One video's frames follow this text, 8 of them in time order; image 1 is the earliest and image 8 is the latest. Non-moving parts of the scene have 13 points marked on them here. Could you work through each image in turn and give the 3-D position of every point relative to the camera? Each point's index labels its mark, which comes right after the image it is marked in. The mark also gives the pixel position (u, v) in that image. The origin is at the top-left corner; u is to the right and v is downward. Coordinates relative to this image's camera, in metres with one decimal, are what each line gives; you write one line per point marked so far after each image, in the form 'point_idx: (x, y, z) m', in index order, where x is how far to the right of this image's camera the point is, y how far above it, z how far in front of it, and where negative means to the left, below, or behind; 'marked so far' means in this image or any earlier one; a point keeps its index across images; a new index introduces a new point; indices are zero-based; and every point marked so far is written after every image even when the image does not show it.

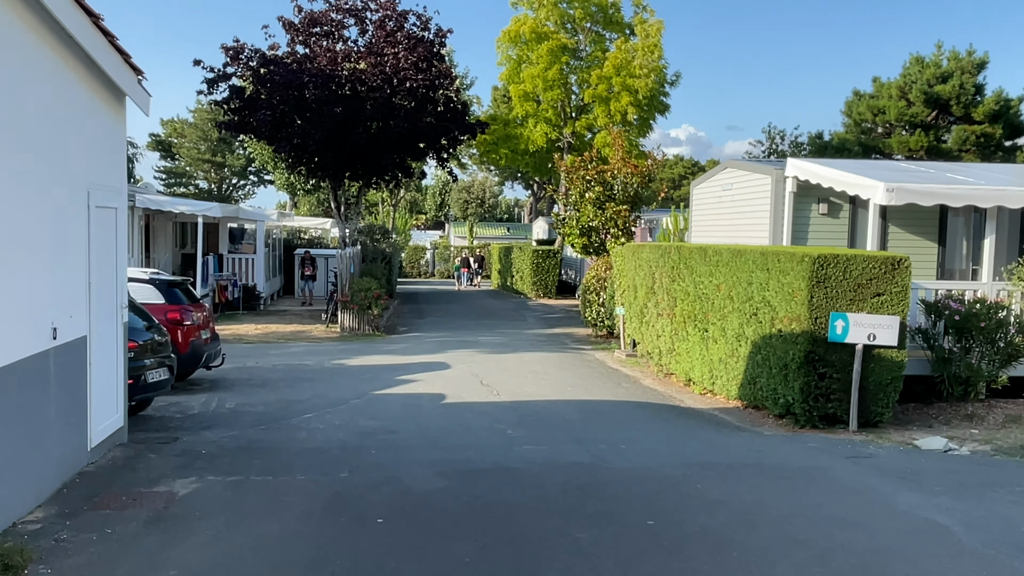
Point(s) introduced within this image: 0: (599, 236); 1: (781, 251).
0: (+1.8, +1.1, +17.5) m
1: (+2.9, +0.4, +8.9) m
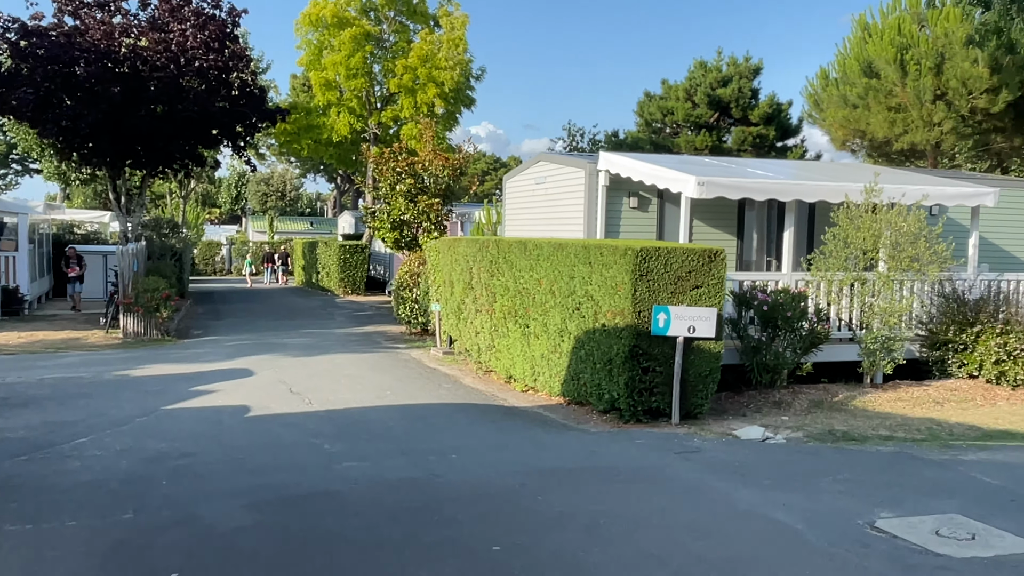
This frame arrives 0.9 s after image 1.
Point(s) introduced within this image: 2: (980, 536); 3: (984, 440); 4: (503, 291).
0: (-2.1, +1.2, +16.9) m
1: (+1.0, +0.5, +8.8) m
2: (+2.9, -1.5, +5.1) m
3: (+4.8, -1.6, +8.5) m
4: (-0.1, 0.0, +10.8) m
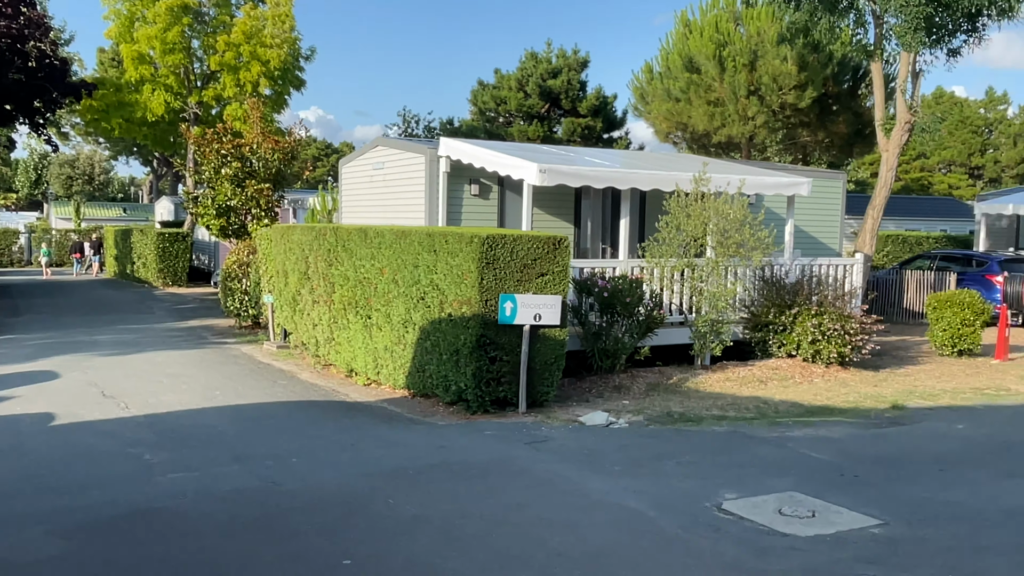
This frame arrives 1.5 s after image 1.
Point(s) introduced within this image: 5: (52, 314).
0: (-5.2, +1.4, +15.9) m
1: (-0.7, +0.6, +8.6) m
2: (+2.0, -1.5, +5.4) m
3: (+3.2, -1.4, +9.1) m
4: (-2.1, +0.1, +10.3) m
5: (-9.7, -0.5, +17.5) m
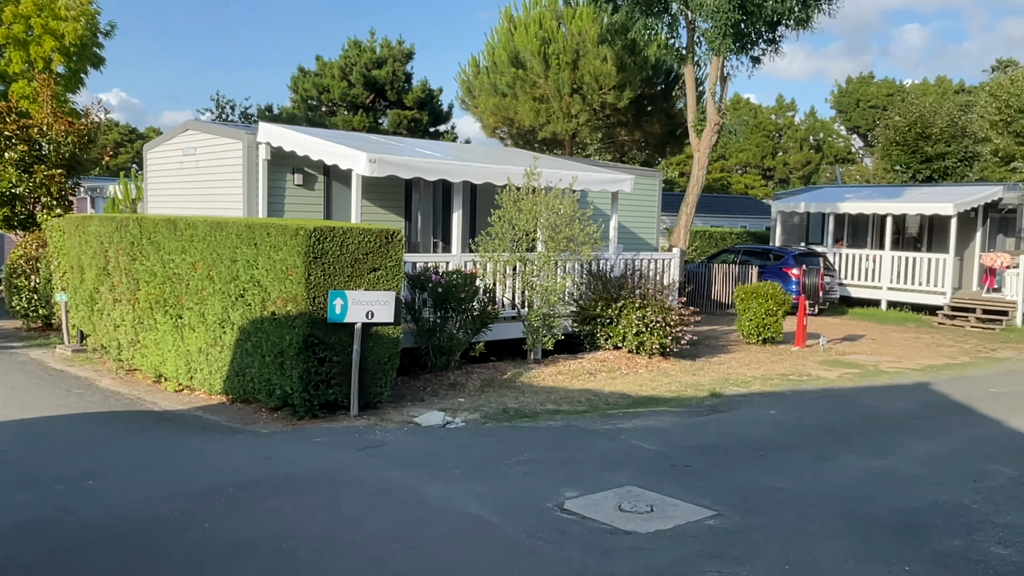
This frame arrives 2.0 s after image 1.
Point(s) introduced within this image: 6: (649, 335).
0: (-8.3, +1.4, +14.1) m
1: (-2.3, +0.6, +7.9) m
2: (+0.9, -1.4, +5.4) m
3: (+1.4, -1.3, +9.3) m
4: (-4.1, +0.1, +9.4) m
5: (-13.0, -0.5, +14.8) m
6: (+2.0, -0.7, +12.0) m
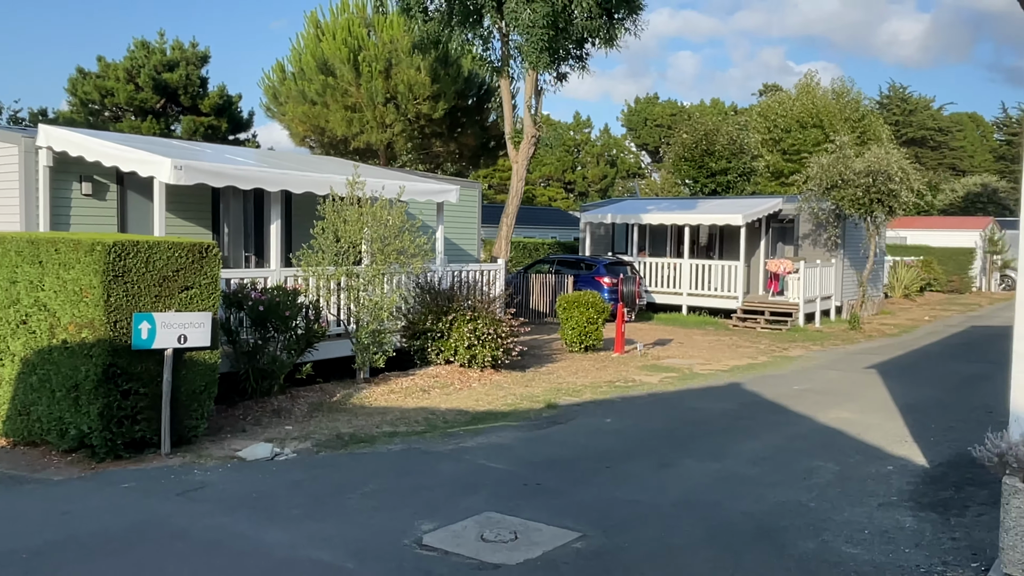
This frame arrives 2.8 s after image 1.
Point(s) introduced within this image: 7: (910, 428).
0: (-11.0, +1.0, +11.5) m
1: (-3.8, +0.4, +6.9) m
2: (+0.1, -1.5, +5.1) m
3: (-0.4, -1.5, +9.0) m
4: (-5.8, -0.1, +7.9) m
5: (-15.7, -1.1, +11.1) m
6: (-0.4, -0.9, +11.8) m
7: (+4.5, -1.6, +9.4) m
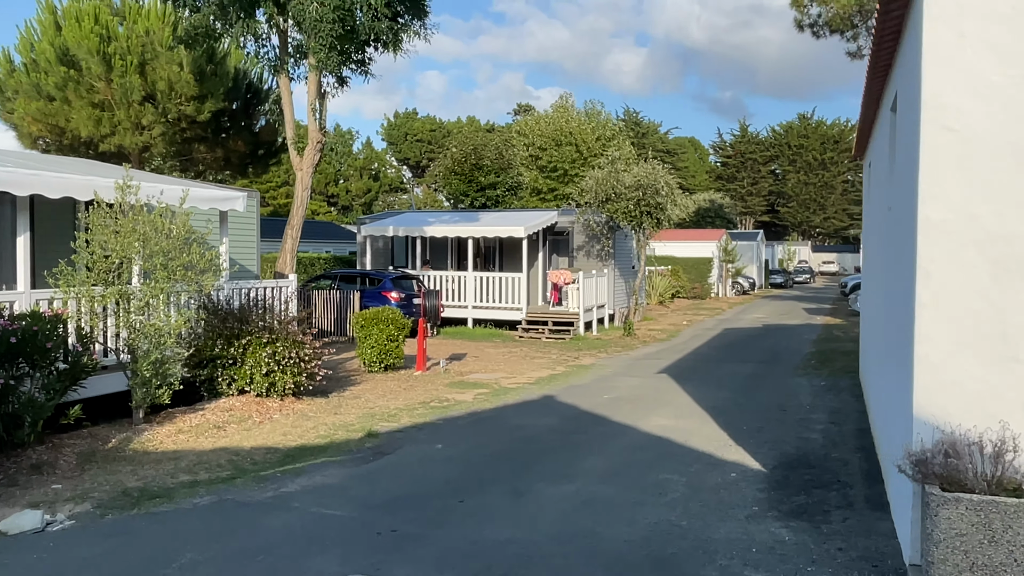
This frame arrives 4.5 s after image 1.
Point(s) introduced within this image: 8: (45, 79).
0: (-13.1, +0.5, +7.4) m
1: (-4.8, +0.2, +4.9) m
2: (-0.6, -1.6, +4.3) m
3: (-2.1, -1.7, +7.9) m
4: (-7.0, -0.4, +5.3) m
5: (-17.4, -1.7, +5.6) m
6: (-2.9, -1.1, +10.6) m
7: (+2.5, -1.7, +9.6) m
8: (-11.4, +5.1, +20.2) m
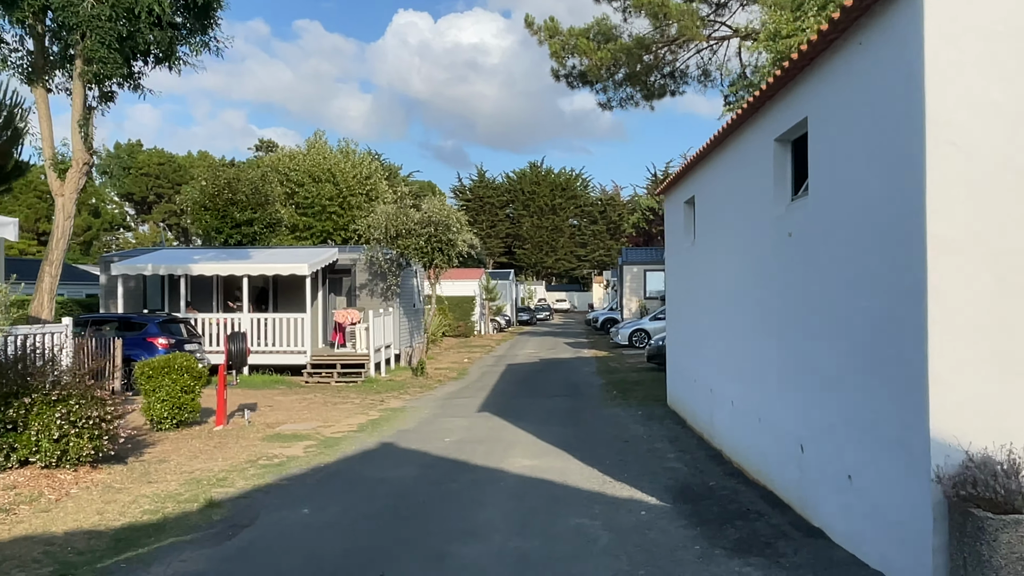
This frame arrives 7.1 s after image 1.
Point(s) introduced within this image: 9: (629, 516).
0: (-13.3, +0.1, +2.7) m
1: (-4.7, 0.0, +2.8) m
2: (-0.4, -1.7, +3.3) m
3: (-2.9, -2.0, +6.3) m
4: (-6.9, -0.7, +2.5) m
5: (-16.9, -2.0, -0.4) m
6: (-4.6, -1.6, +8.7) m
7: (+0.9, -2.0, +9.4) m
8: (-15.6, +4.0, +15.6) m
9: (+1.0, -1.9, +6.9) m
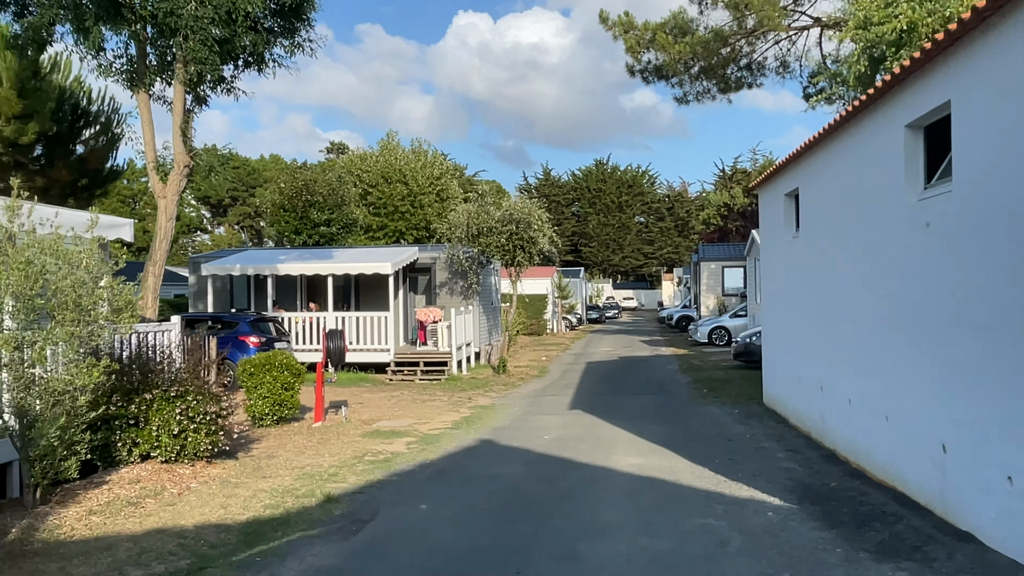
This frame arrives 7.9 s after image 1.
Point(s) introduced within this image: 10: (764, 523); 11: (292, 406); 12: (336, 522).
0: (-12.6, 0.0, +3.6) m
1: (-4.0, 0.0, +3.0) m
2: (+0.3, -1.7, +3.2) m
3: (-2.0, -2.0, +6.4) m
4: (-6.2, -0.7, +2.9) m
5: (-16.4, -2.2, +0.9) m
6: (-3.4, -1.6, +8.9) m
7: (+2.1, -2.0, +9.1) m
8: (-13.9, +4.0, +16.7) m
9: (+2.0, -1.9, +6.7) m
10: (+2.0, -1.9, +6.5) m
11: (-3.5, -1.9, +13.3) m
12: (-1.5, -2.0, +7.0) m
